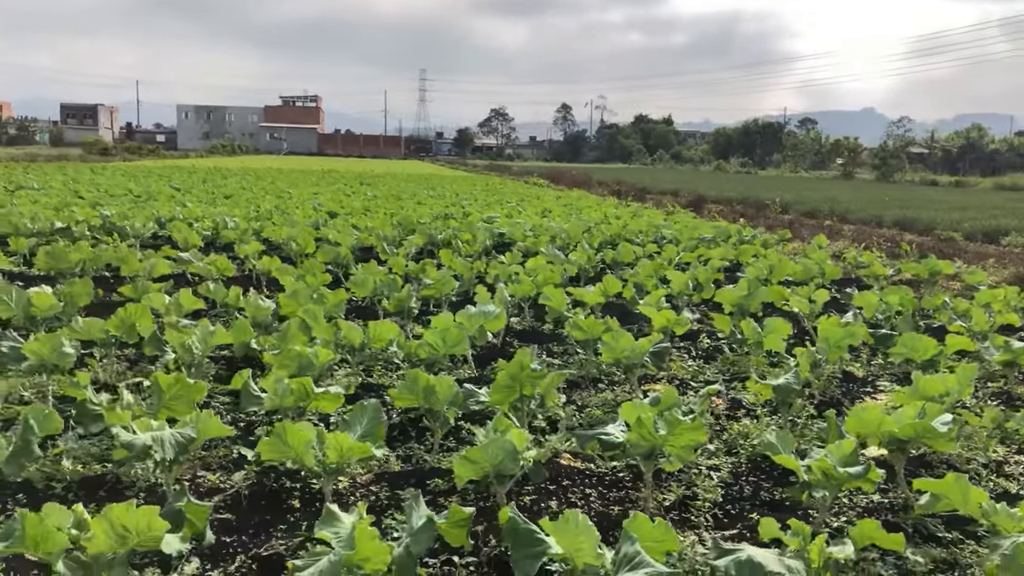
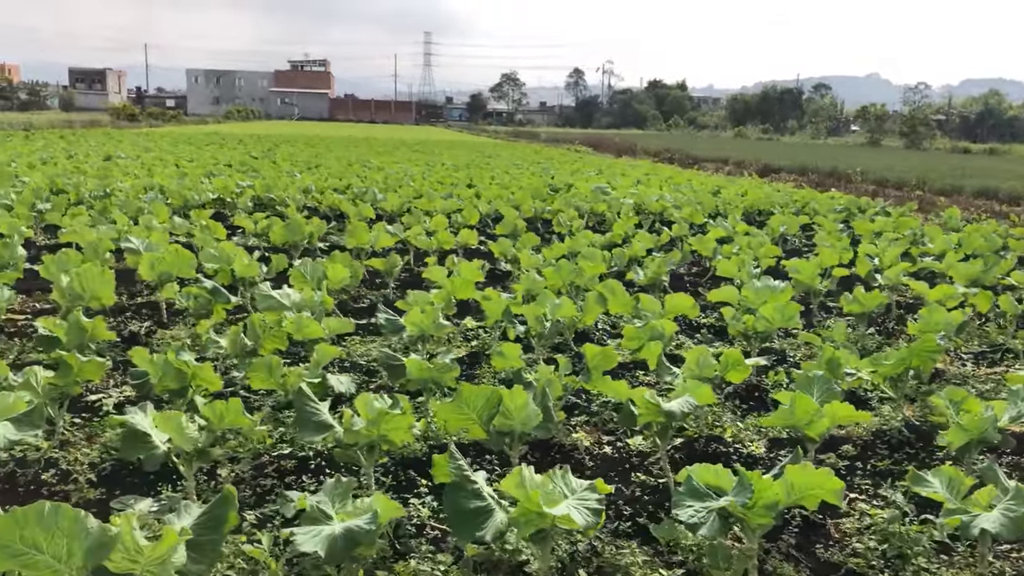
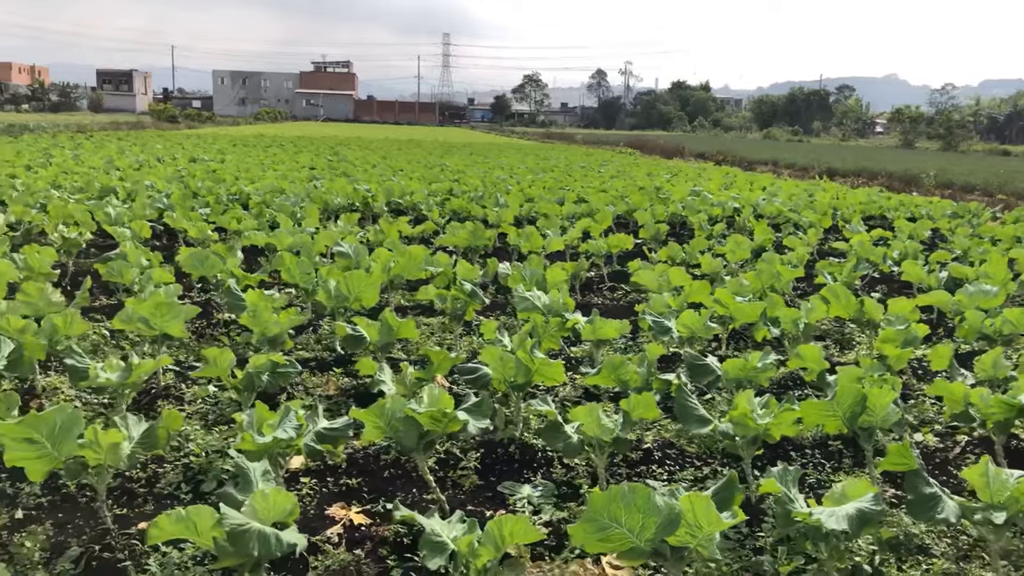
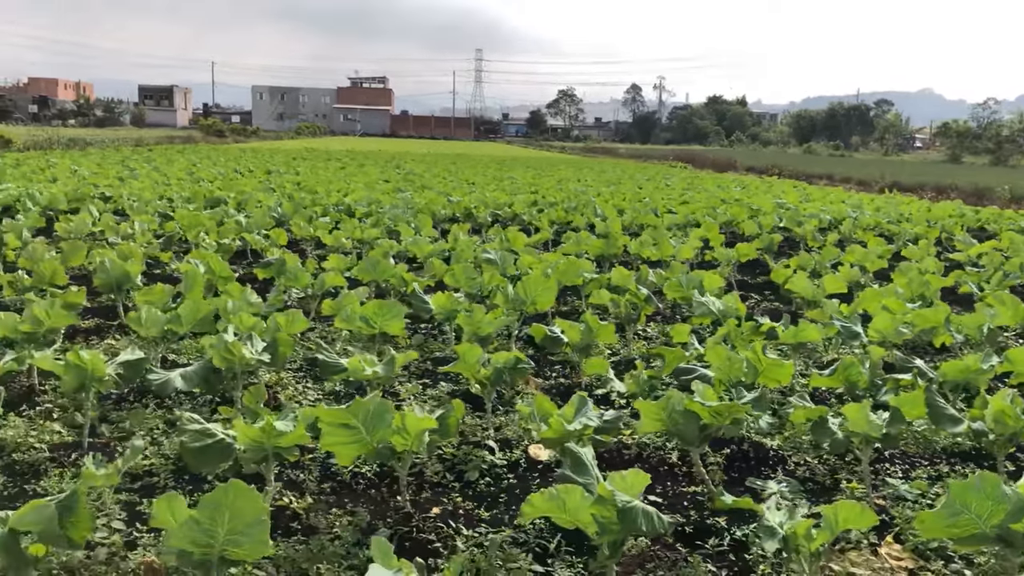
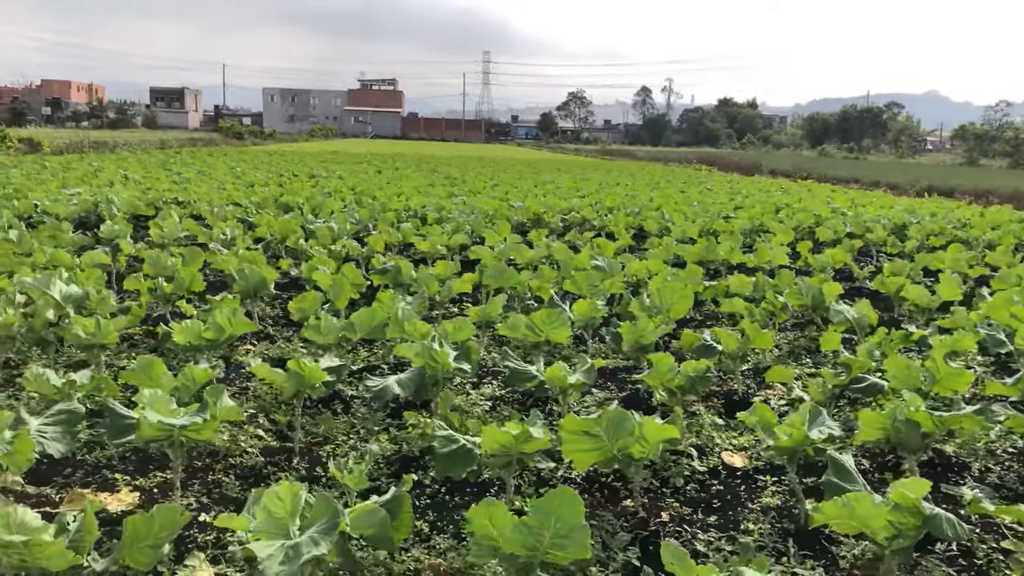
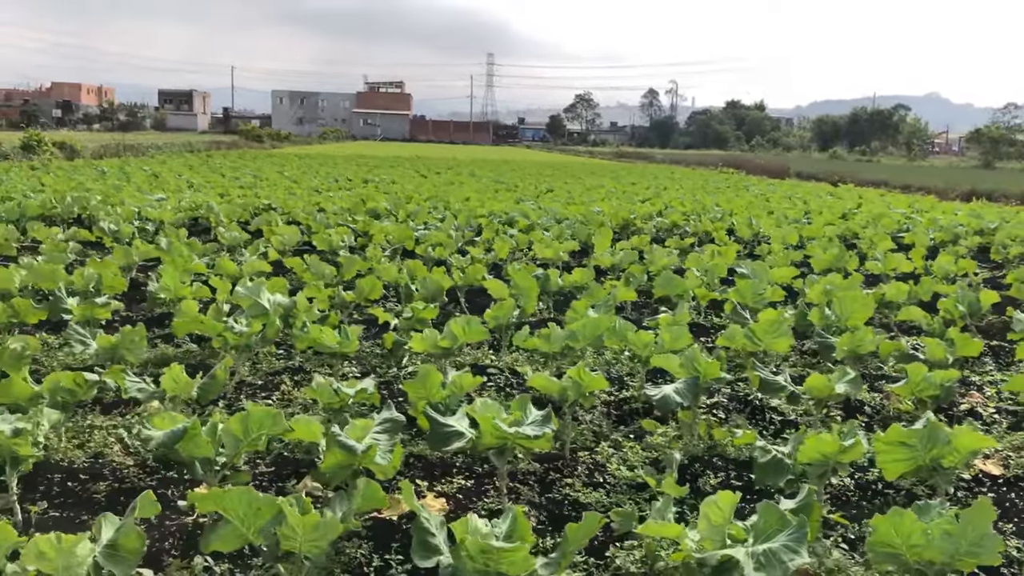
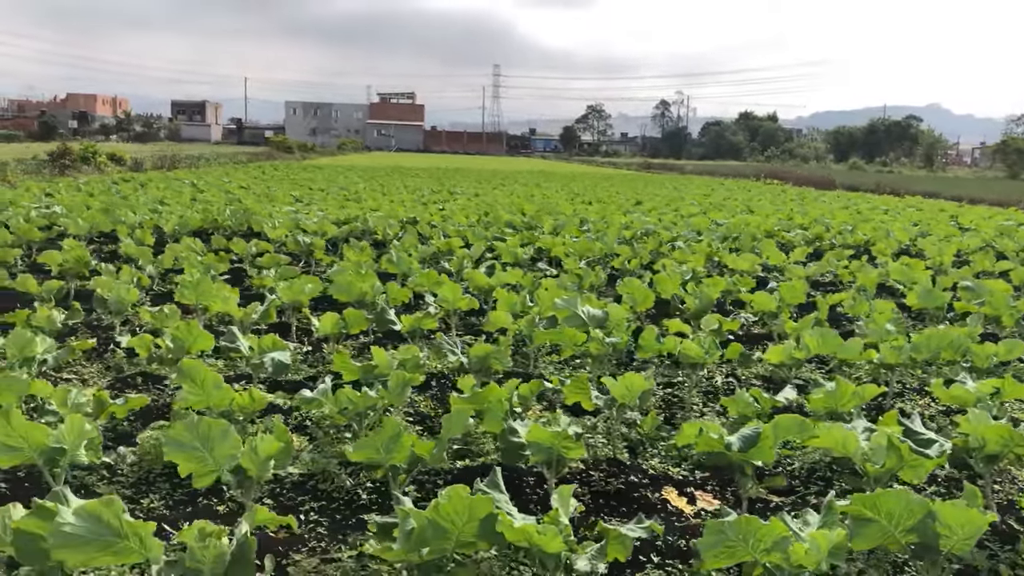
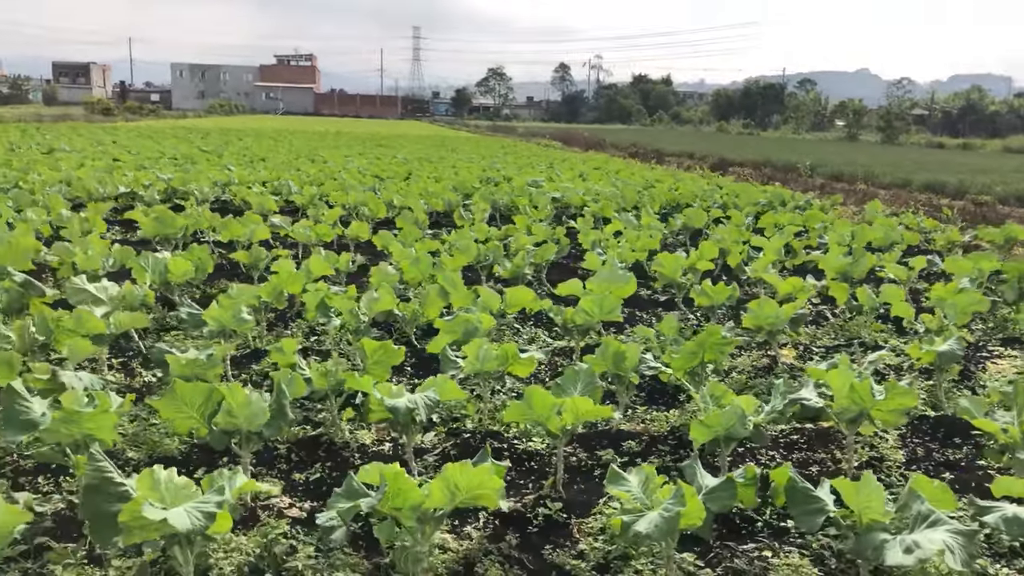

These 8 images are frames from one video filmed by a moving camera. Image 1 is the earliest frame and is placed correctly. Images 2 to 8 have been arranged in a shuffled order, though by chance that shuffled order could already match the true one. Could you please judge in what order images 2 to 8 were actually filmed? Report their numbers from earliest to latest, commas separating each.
8, 2, 3, 4, 5, 6, 7
